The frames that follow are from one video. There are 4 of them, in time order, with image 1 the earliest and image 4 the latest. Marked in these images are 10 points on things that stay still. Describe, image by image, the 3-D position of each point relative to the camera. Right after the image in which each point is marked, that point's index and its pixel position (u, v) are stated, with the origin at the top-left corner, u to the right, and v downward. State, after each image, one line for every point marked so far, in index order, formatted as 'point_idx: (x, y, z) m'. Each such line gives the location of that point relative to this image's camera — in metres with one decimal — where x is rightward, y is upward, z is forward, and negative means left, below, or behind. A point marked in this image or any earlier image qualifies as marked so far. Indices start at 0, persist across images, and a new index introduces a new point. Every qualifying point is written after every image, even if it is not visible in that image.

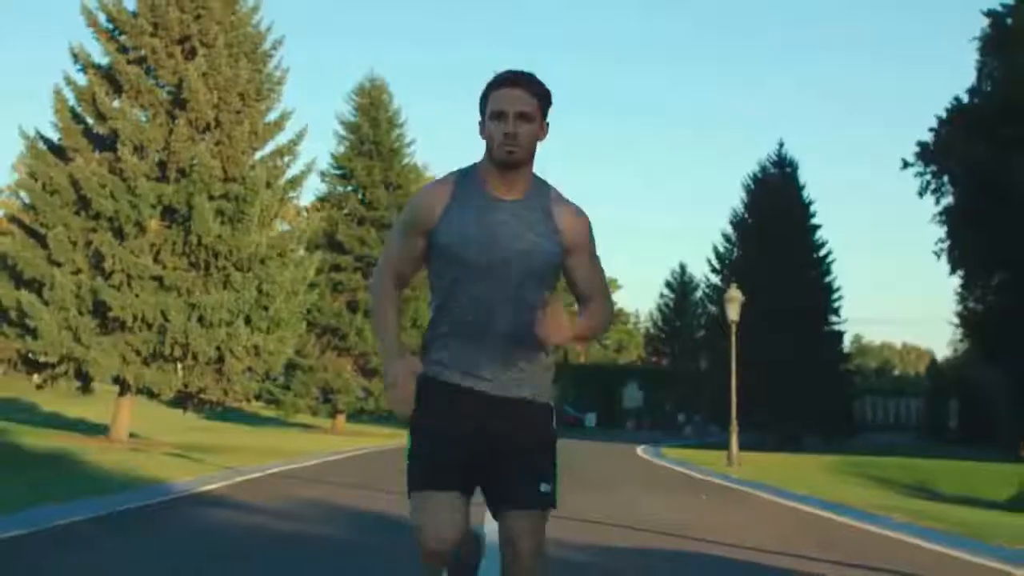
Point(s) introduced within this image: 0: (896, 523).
0: (+4.2, -2.5, +16.0) m
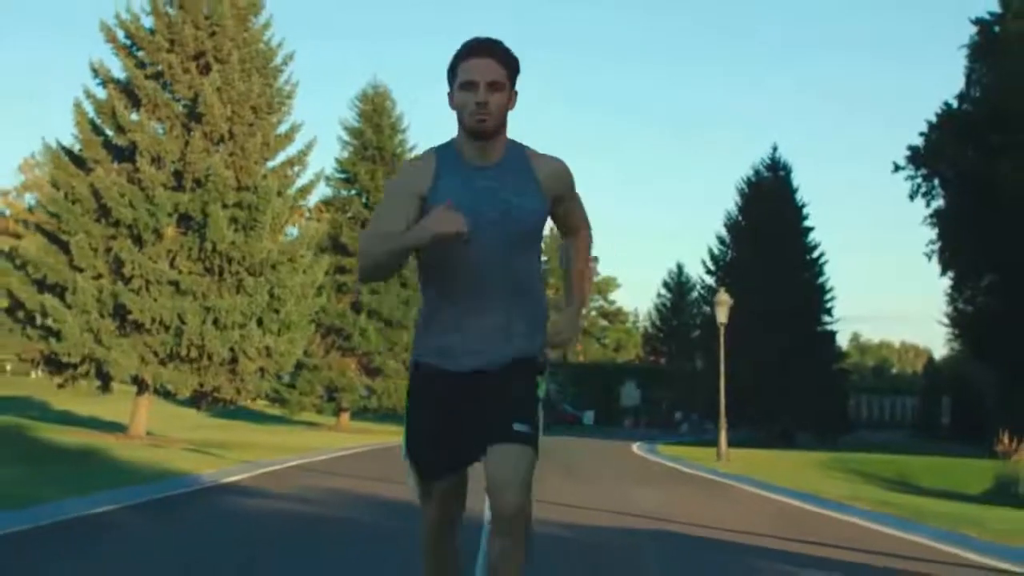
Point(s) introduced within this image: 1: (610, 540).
0: (+4.1, -2.6, +17.1) m
1: (+0.9, -2.2, +12.8) m
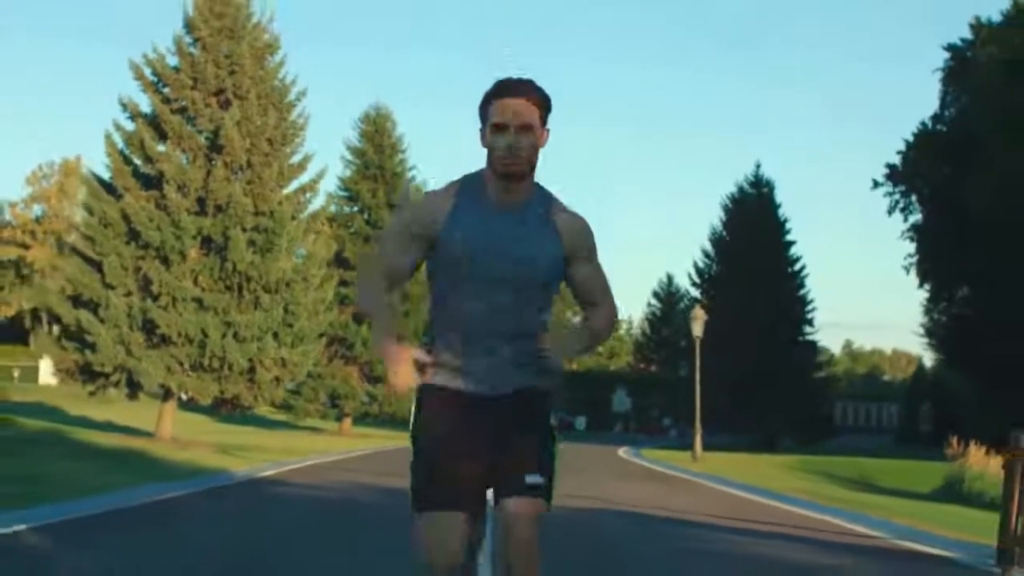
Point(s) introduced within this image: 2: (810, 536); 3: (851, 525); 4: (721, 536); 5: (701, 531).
0: (+4.0, -2.9, +19.4) m
1: (+0.8, -2.4, +15.0) m
2: (+2.9, -2.4, +14.4) m
3: (+3.6, -2.6, +15.6) m
4: (+2.0, -2.4, +14.2) m
5: (+1.9, -2.4, +14.6) m
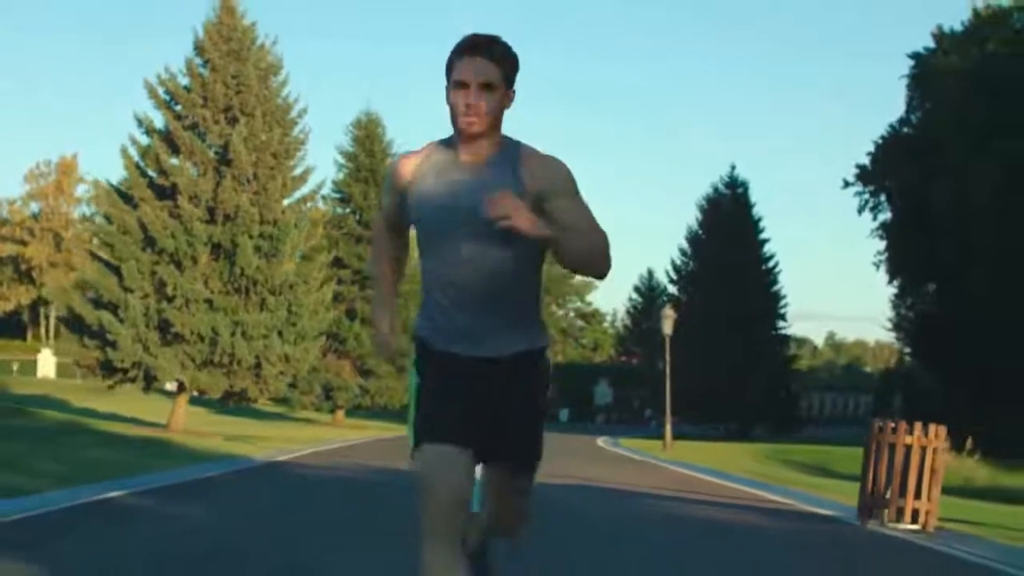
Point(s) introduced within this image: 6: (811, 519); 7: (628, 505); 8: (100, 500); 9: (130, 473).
0: (+3.8, -2.9, +21.7) m
1: (+0.7, -2.5, +17.4) m
2: (+2.8, -2.5, +16.7) m
3: (+3.4, -2.7, +17.9) m
4: (+1.8, -2.5, +16.5) m
5: (+1.7, -2.5, +16.9) m
6: (+3.1, -2.4, +15.2) m
7: (+1.3, -2.5, +16.4) m
8: (-4.8, -2.5, +16.8) m
9: (-5.2, -2.5, +19.6) m
